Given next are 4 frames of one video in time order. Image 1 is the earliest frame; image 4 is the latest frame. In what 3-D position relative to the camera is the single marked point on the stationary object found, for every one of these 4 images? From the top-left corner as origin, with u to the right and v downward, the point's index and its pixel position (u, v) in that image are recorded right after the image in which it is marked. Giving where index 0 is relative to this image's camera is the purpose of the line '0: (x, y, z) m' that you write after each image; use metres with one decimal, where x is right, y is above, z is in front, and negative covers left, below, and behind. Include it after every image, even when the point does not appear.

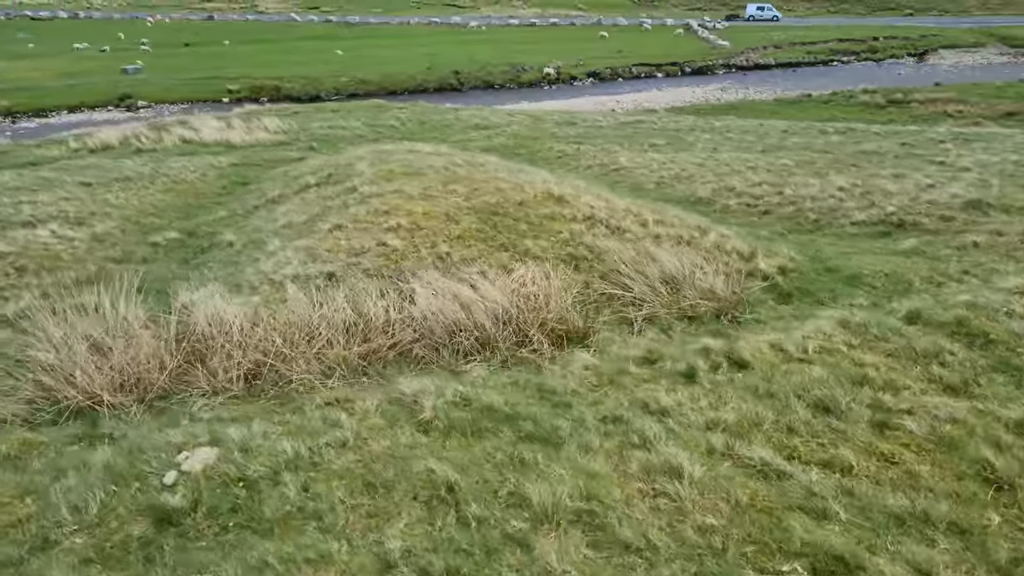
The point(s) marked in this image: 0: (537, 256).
0: (+0.6, +0.7, +16.5) m
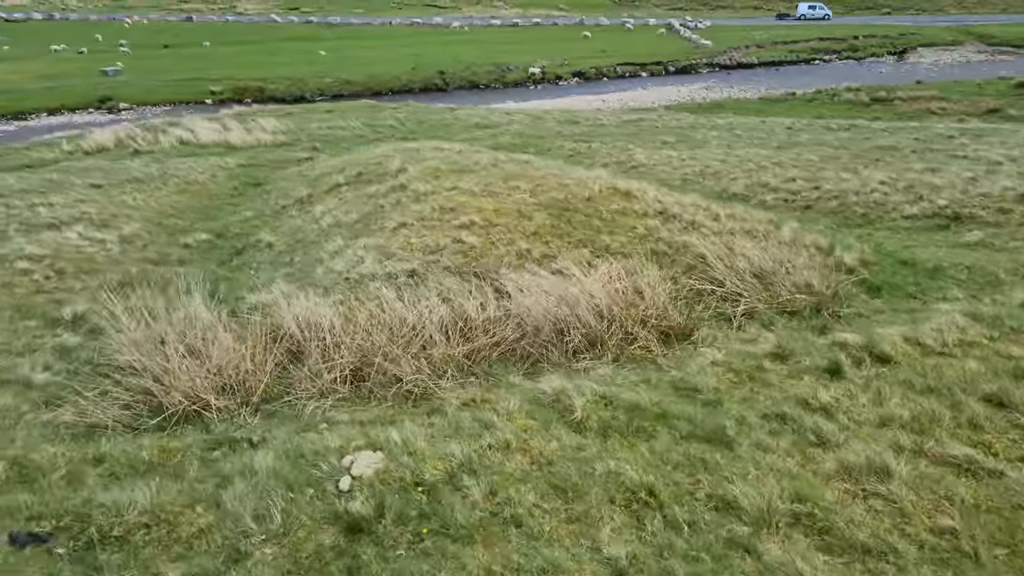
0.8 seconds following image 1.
0: (+2.3, +0.8, +16.2) m
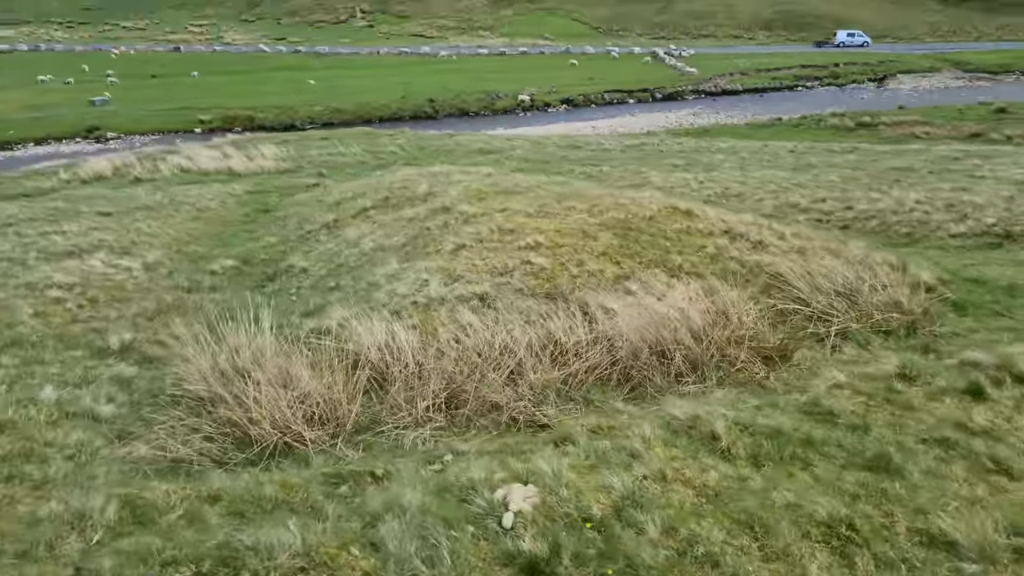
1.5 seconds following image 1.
0: (+3.8, +0.4, +15.7) m
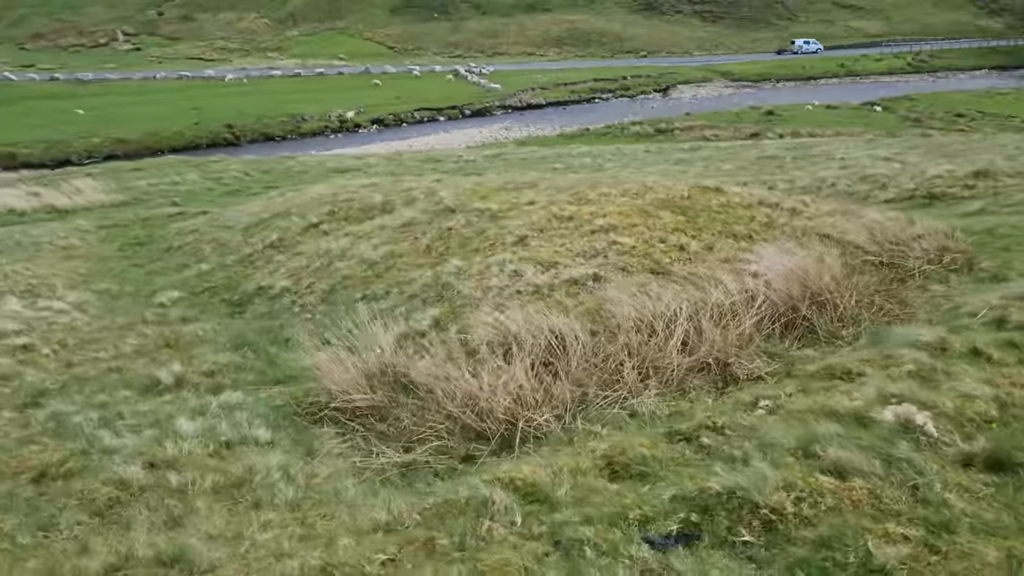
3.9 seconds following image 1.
0: (+5.6, +1.1, +17.0) m
